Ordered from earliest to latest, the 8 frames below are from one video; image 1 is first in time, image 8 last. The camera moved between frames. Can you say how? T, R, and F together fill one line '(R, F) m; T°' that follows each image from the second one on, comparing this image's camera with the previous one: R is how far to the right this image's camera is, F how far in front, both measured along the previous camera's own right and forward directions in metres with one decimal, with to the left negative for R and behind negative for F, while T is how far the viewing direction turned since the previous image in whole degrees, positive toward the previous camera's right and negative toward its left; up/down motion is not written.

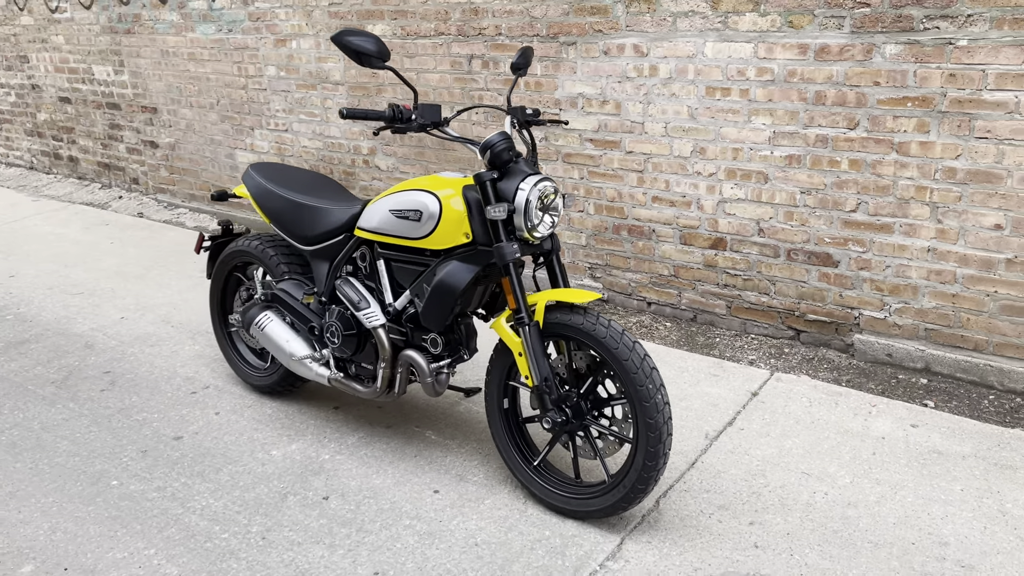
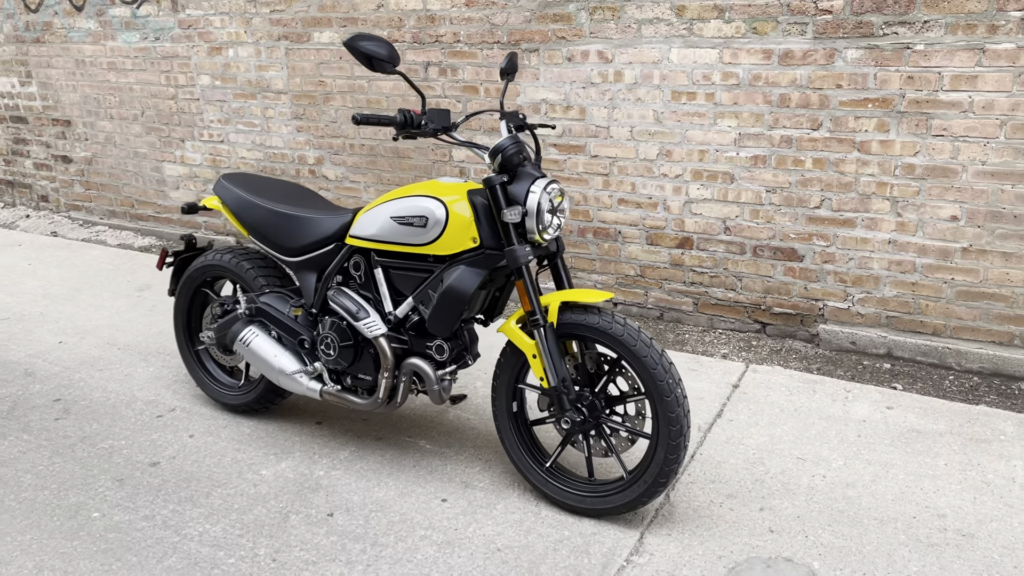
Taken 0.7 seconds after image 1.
(-0.4, 0.0) m; +7°
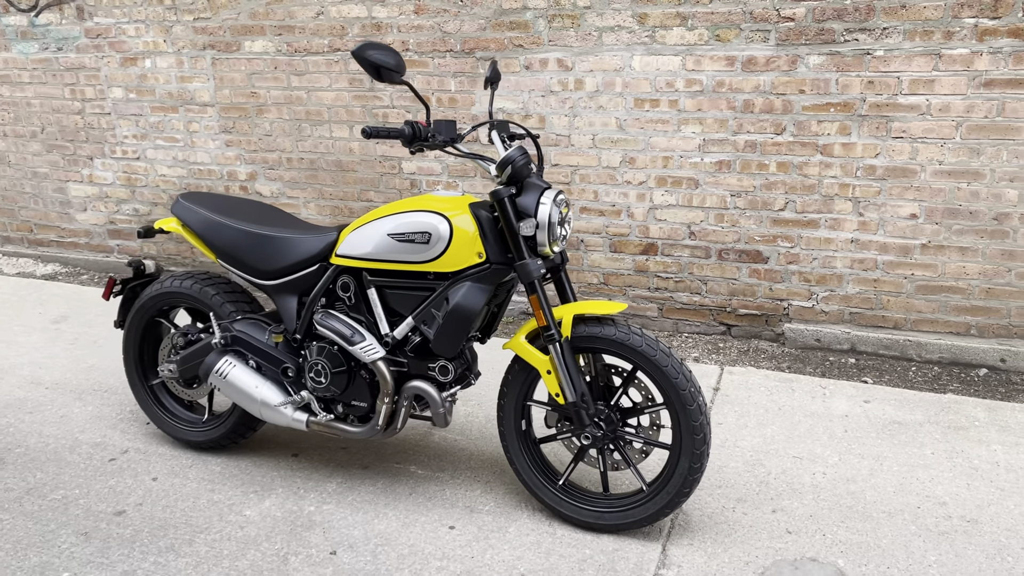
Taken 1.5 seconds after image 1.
(-0.4, +0.1) m; +8°
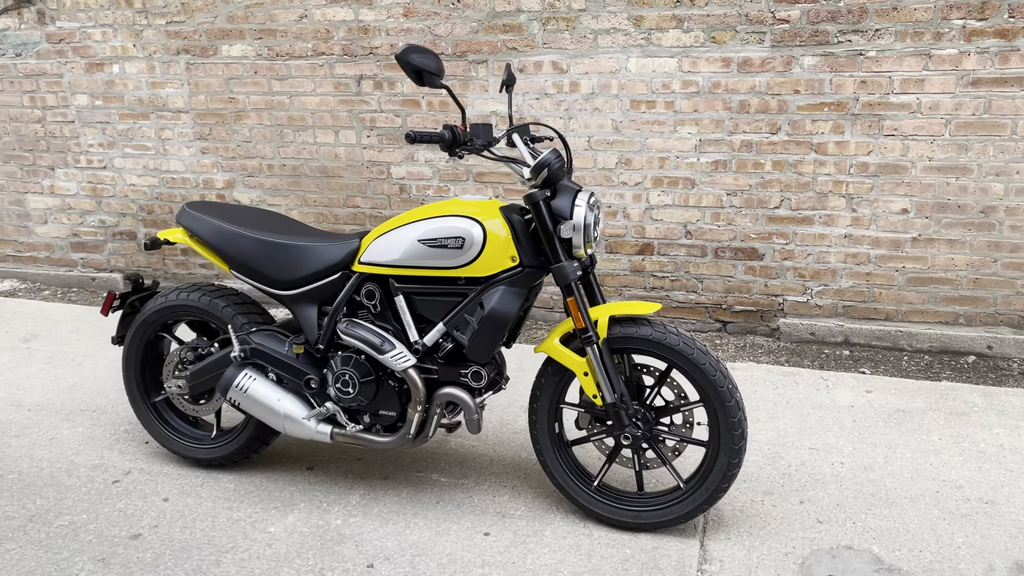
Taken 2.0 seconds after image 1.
(-0.3, 0.0) m; +5°
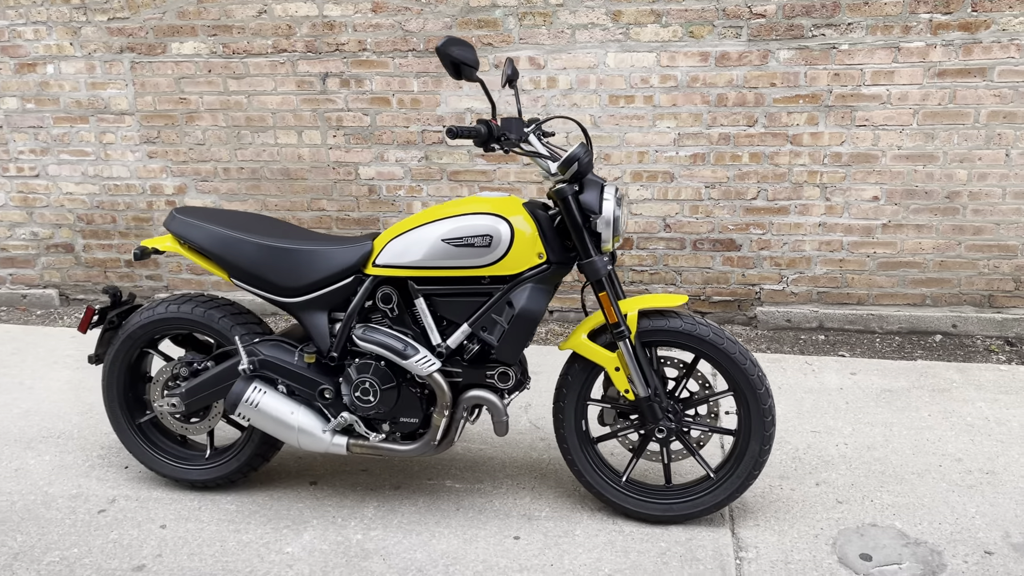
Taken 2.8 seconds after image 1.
(-0.4, +0.1) m; +7°
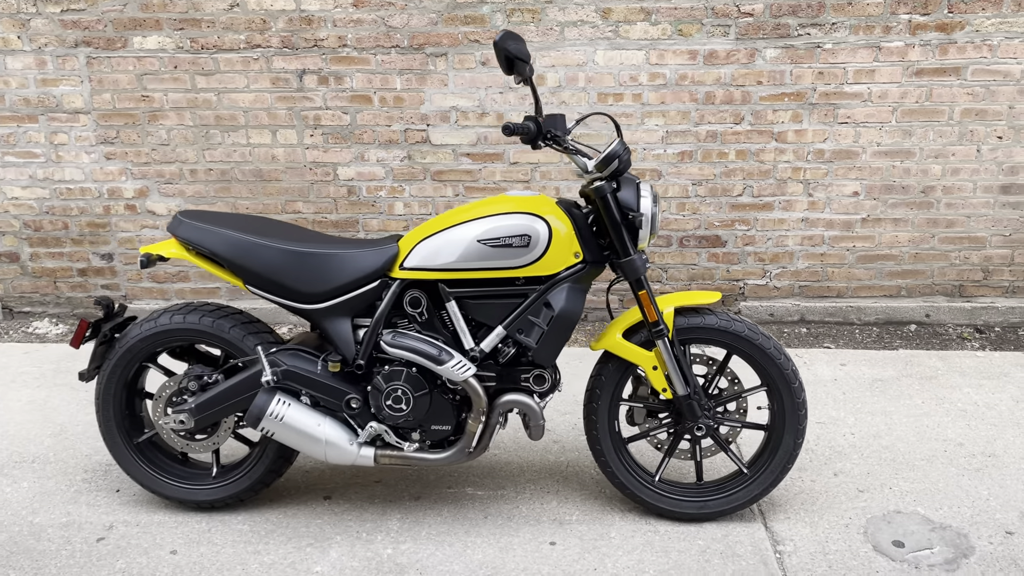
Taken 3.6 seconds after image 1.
(-0.4, +0.1) m; +6°
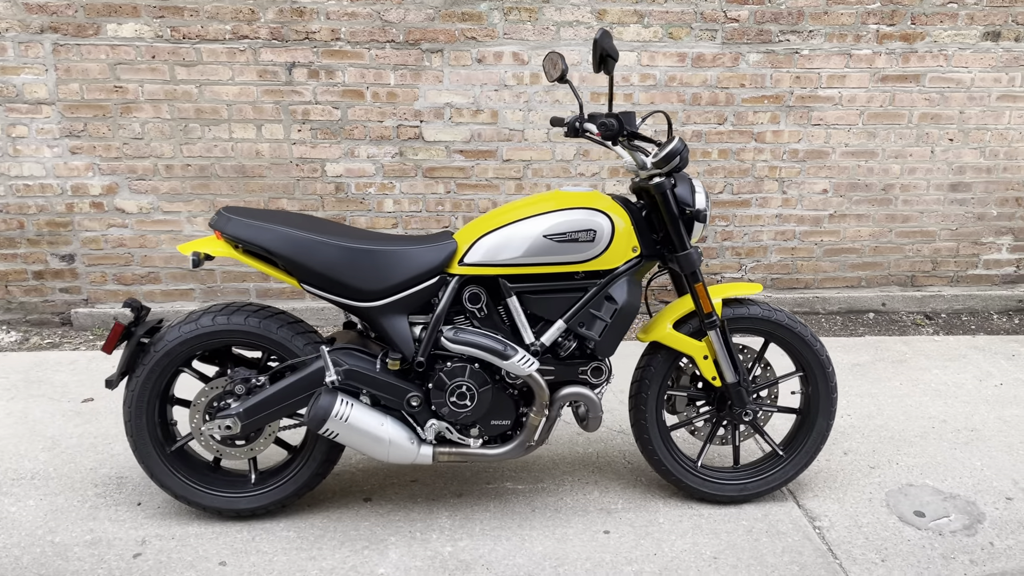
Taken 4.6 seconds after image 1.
(-0.5, 0.0) m; +9°
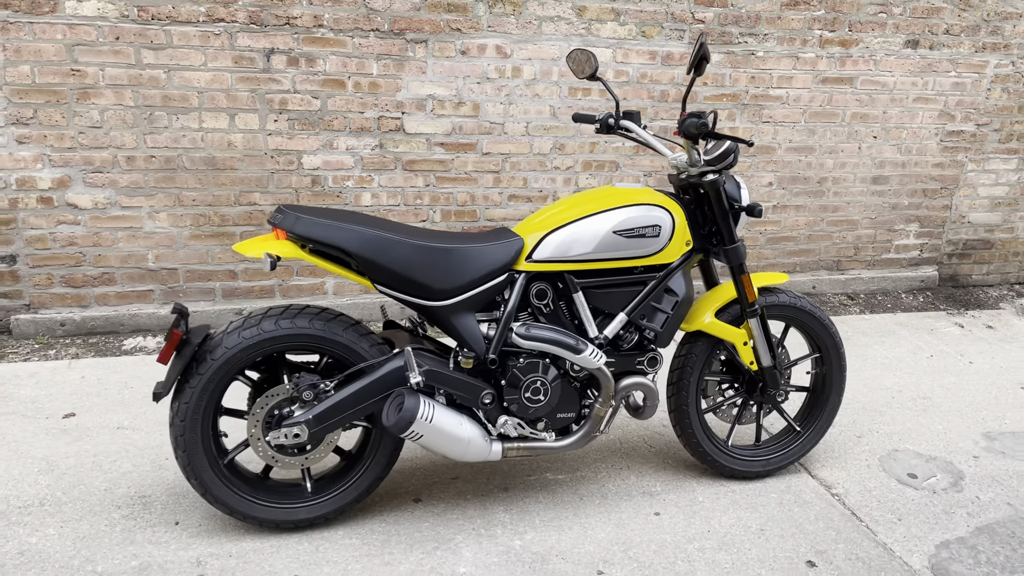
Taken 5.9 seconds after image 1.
(-0.7, 0.0) m; +12°
